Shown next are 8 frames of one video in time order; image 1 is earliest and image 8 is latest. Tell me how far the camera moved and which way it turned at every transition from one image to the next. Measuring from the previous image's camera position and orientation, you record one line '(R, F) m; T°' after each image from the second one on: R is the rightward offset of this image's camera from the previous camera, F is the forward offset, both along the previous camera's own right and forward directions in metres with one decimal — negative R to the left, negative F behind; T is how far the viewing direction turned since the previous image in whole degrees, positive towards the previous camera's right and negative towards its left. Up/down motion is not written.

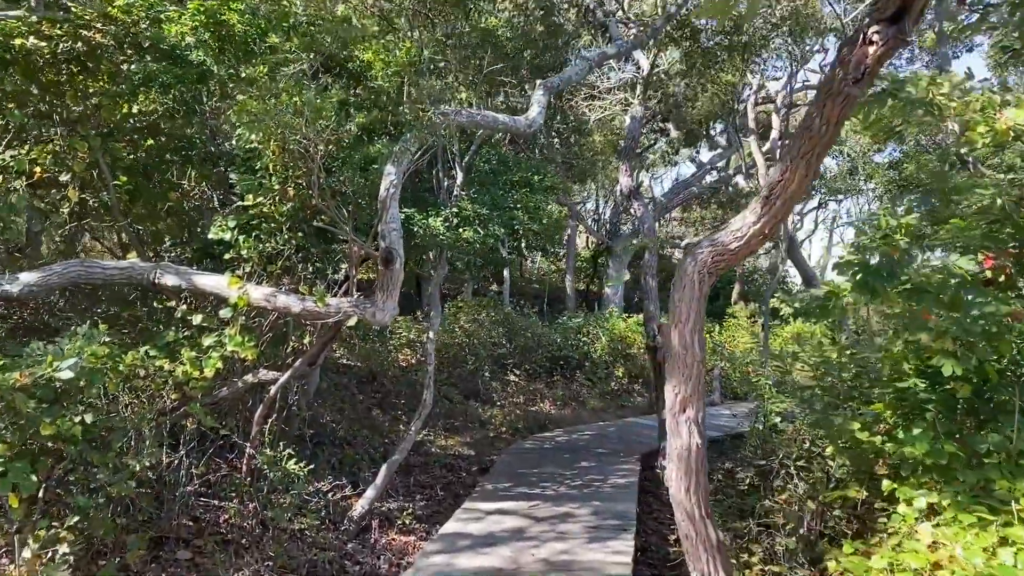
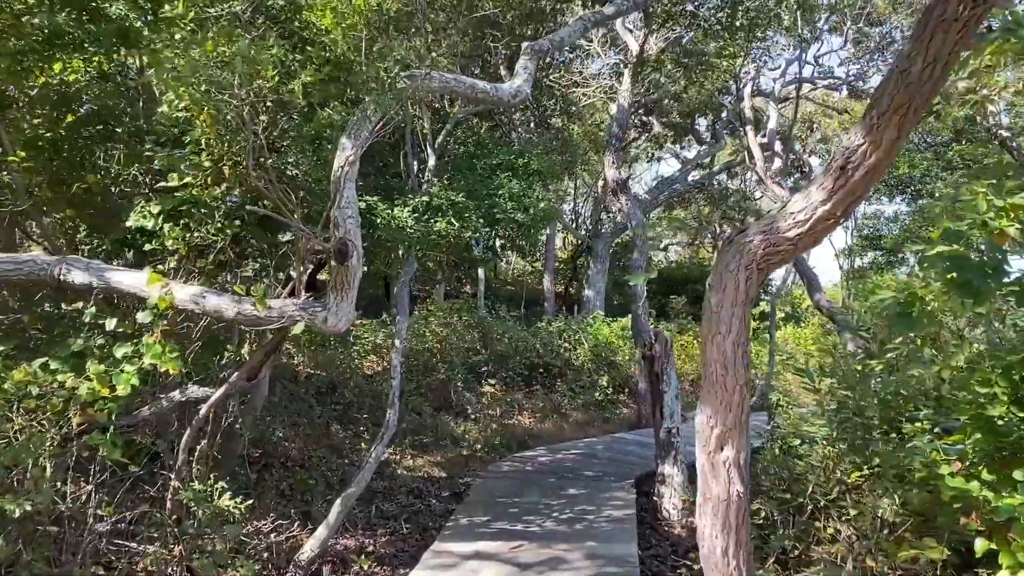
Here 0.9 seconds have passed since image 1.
(0.0, +0.8) m; +2°
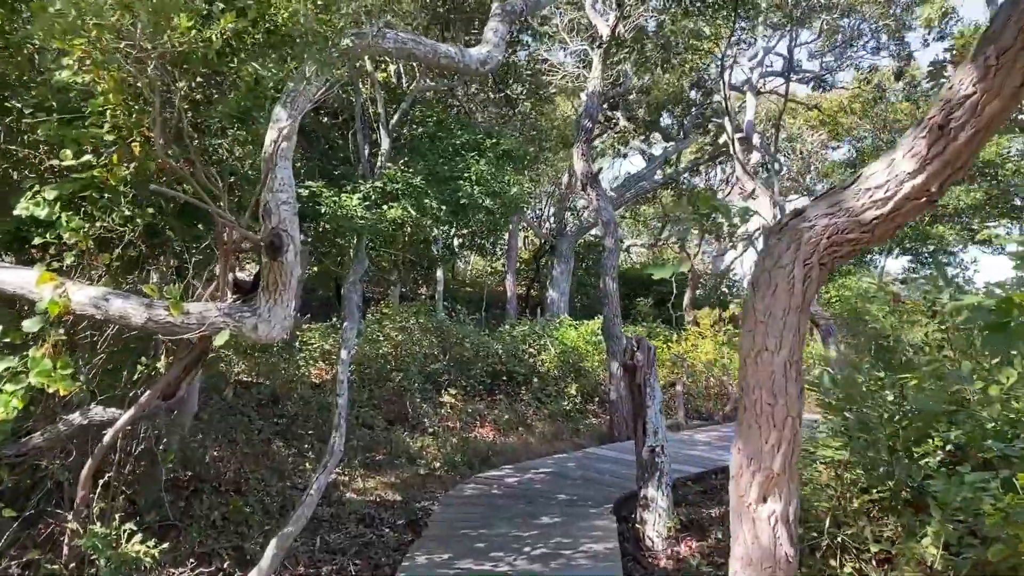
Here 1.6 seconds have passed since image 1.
(-0.1, +0.6) m; +3°
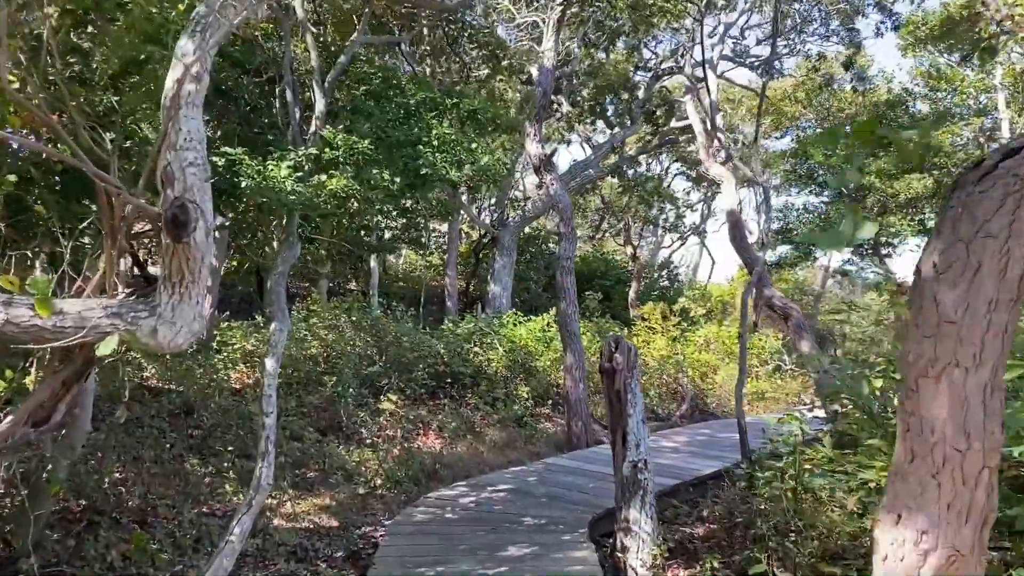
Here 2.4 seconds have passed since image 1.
(-0.2, +0.7) m; +5°
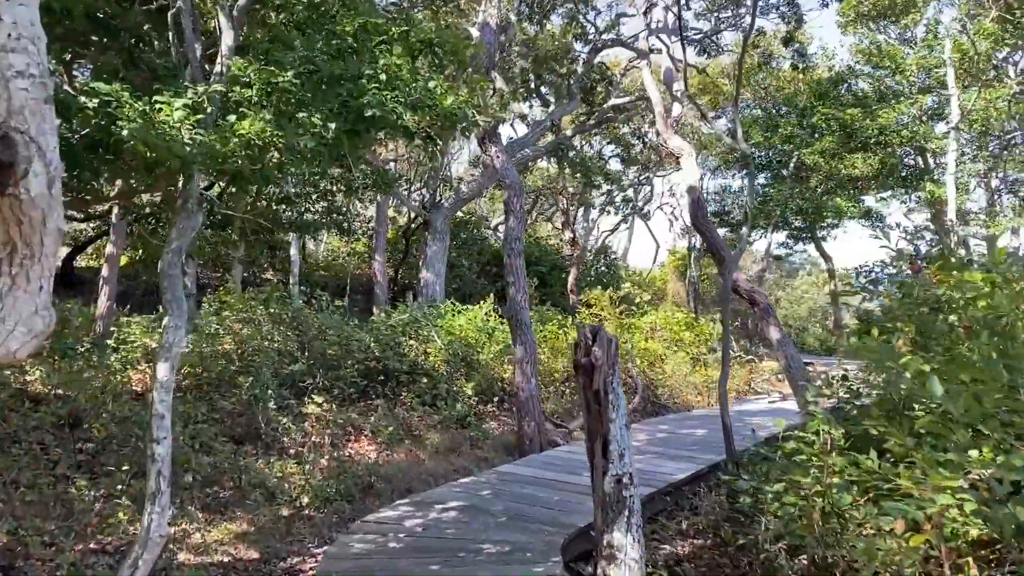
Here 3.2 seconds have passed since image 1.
(-0.2, +0.8) m; +5°
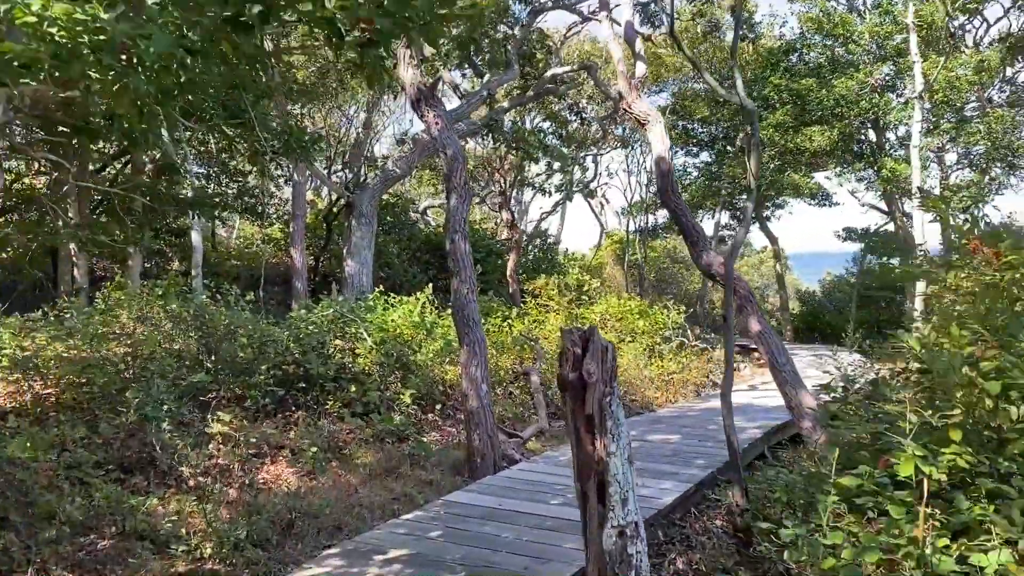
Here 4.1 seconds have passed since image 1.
(-0.1, +0.9) m; +5°
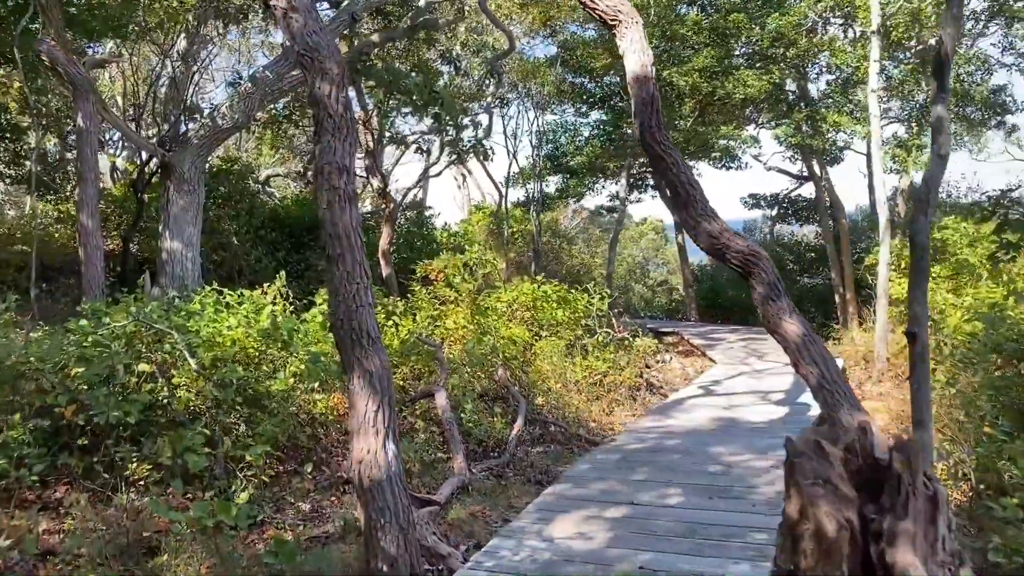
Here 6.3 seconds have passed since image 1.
(-0.3, +2.0) m; +10°
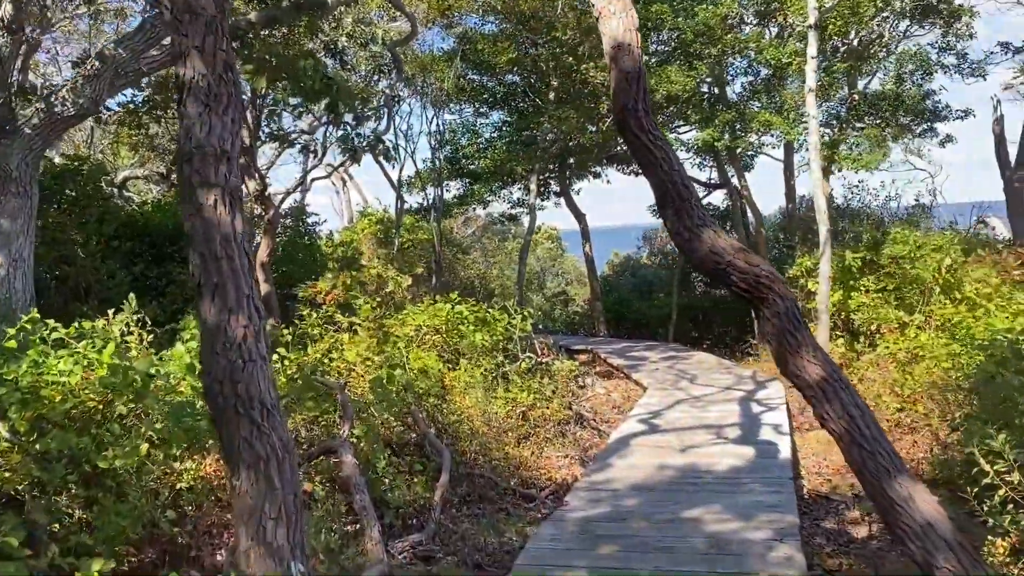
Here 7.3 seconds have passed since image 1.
(-0.2, +1.0) m; +8°
